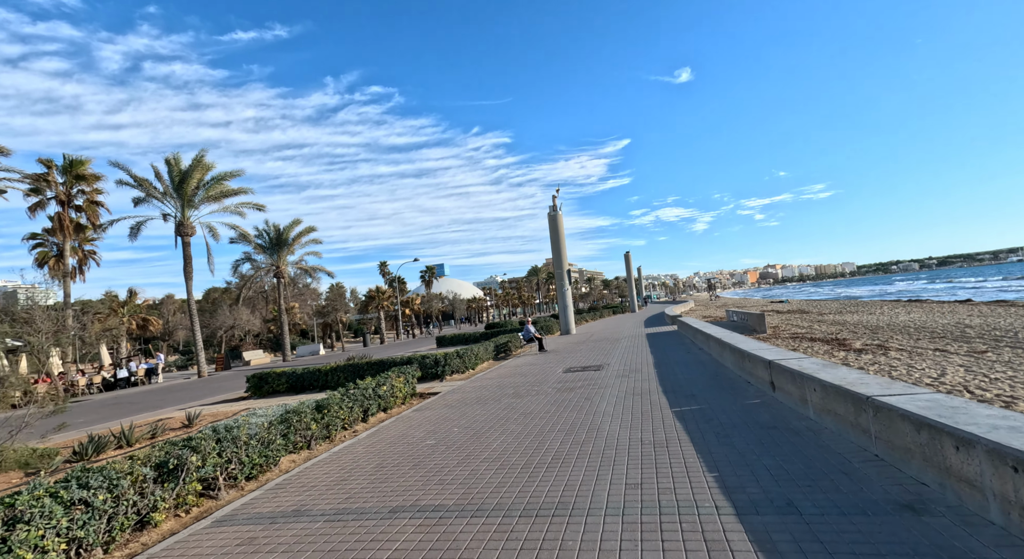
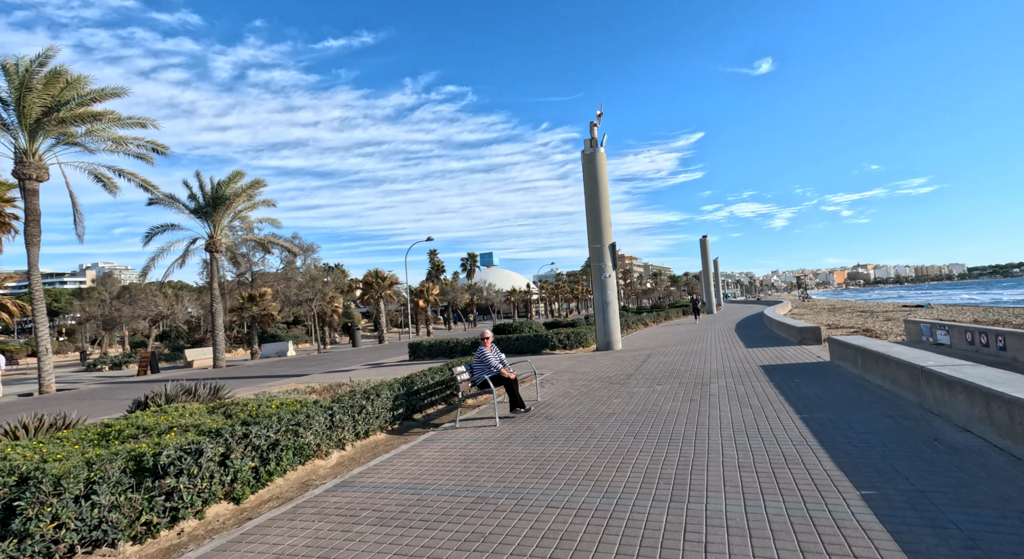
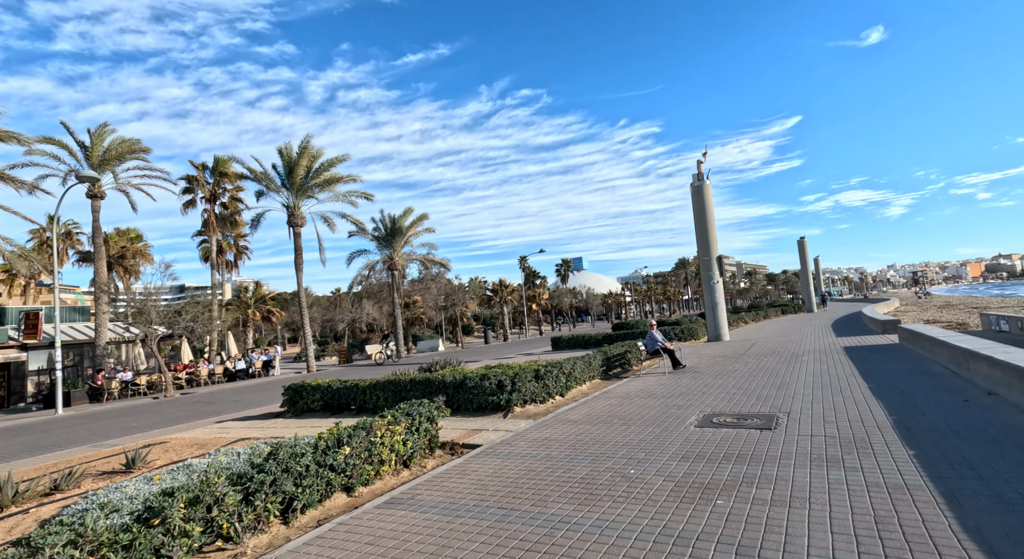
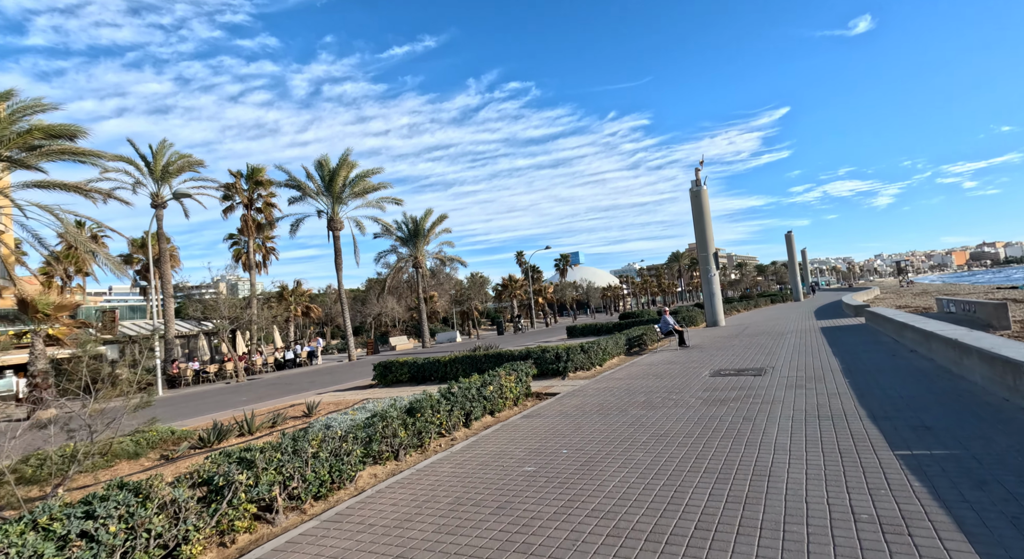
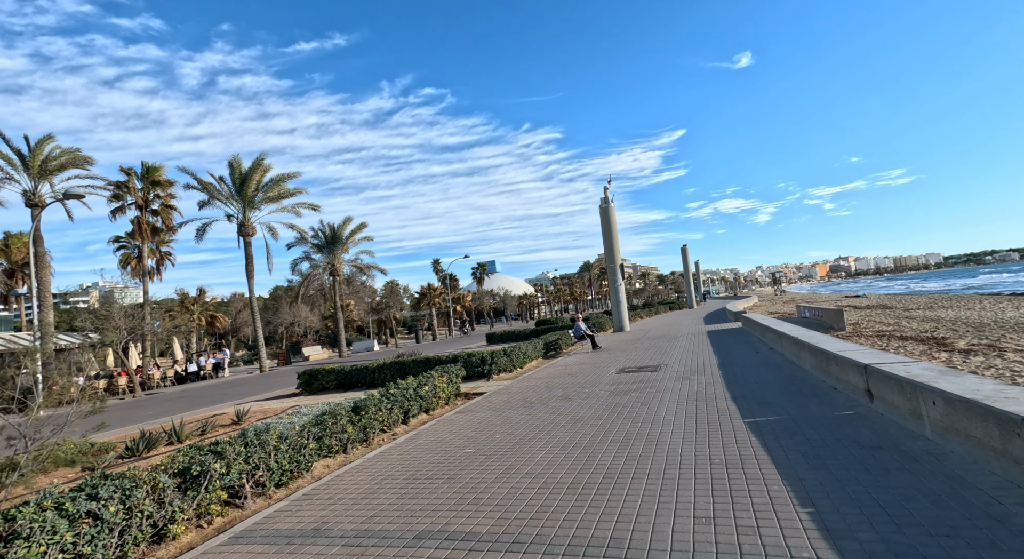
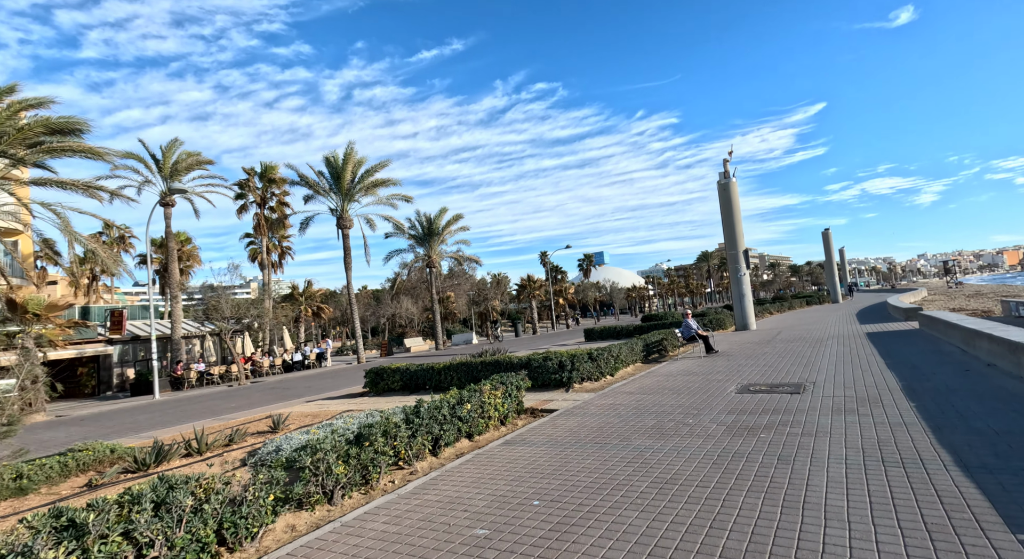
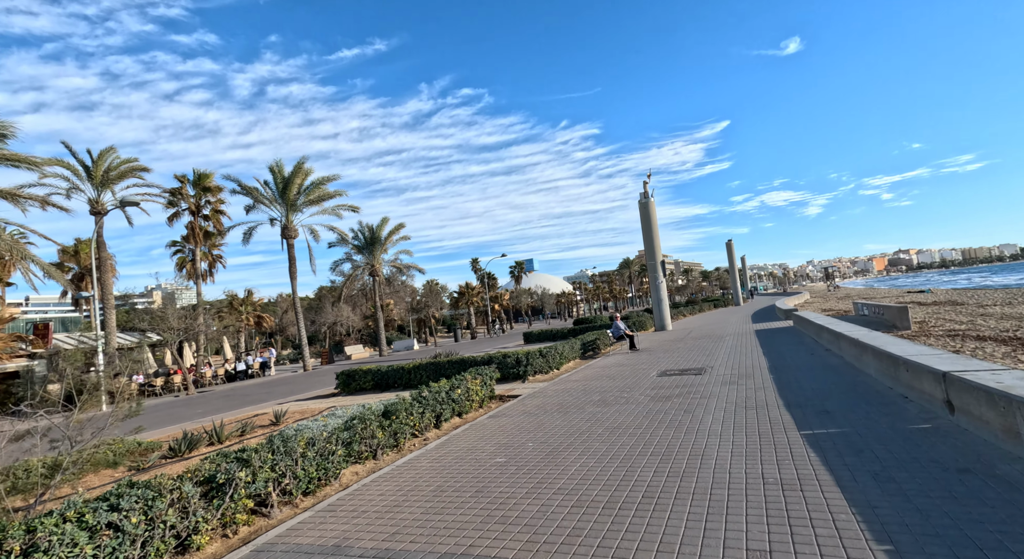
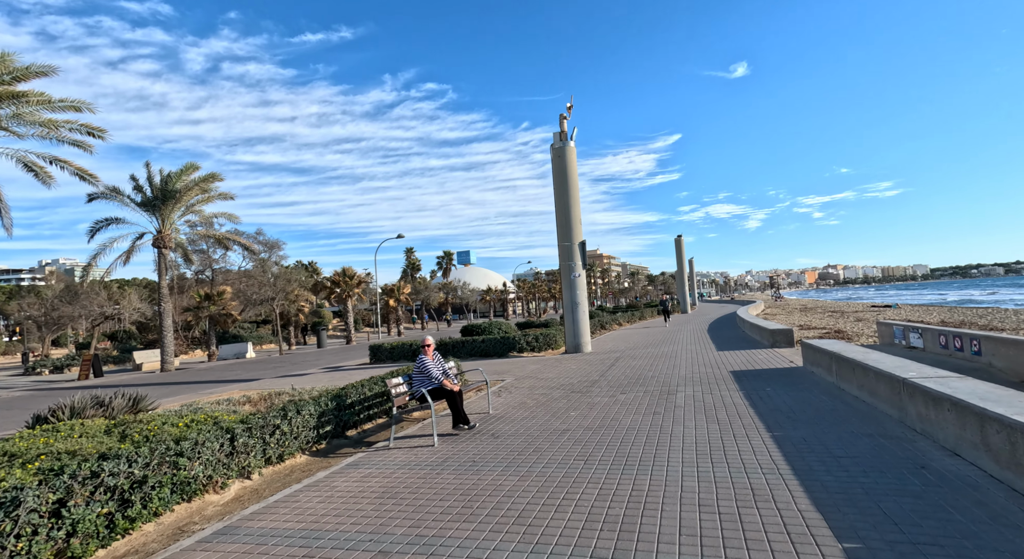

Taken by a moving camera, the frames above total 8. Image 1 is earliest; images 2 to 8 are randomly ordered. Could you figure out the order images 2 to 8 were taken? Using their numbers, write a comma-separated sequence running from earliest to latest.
5, 7, 4, 6, 3, 2, 8
